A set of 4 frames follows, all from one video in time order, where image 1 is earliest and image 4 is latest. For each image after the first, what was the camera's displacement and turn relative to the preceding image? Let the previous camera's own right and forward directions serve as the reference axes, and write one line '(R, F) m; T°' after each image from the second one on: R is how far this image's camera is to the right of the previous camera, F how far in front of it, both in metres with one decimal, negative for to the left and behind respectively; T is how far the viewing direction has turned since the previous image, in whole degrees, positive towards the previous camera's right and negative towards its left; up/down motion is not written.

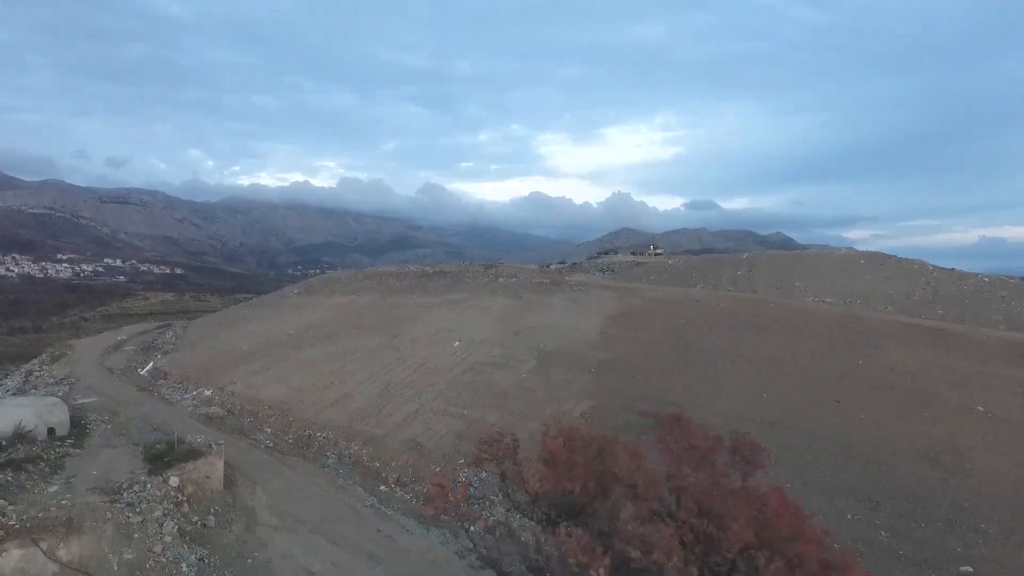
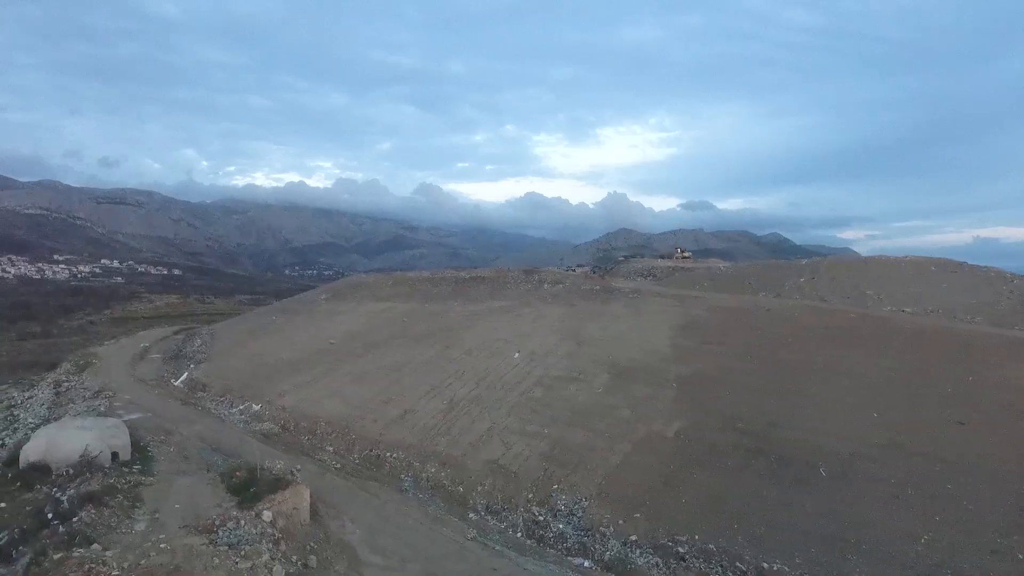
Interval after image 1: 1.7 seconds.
(-1.9, +0.8) m; 0°
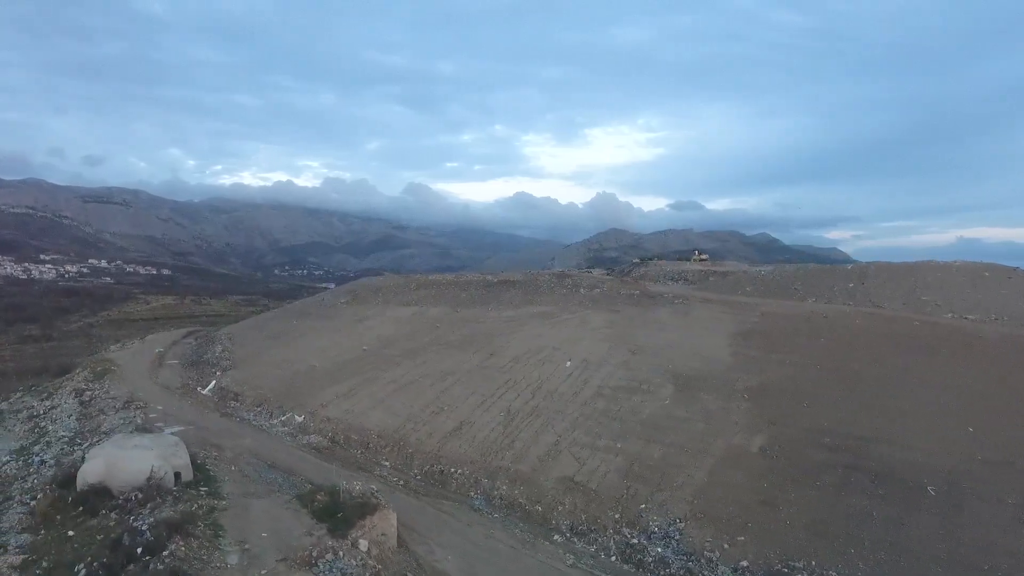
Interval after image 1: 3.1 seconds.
(-1.7, +0.5) m; +1°
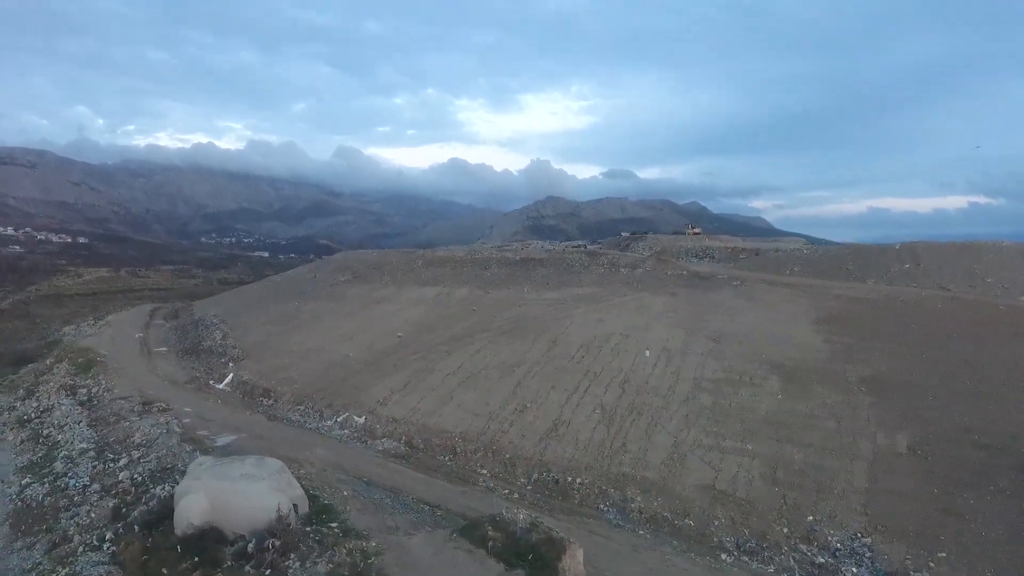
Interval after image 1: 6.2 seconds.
(-3.5, +1.5) m; +6°
